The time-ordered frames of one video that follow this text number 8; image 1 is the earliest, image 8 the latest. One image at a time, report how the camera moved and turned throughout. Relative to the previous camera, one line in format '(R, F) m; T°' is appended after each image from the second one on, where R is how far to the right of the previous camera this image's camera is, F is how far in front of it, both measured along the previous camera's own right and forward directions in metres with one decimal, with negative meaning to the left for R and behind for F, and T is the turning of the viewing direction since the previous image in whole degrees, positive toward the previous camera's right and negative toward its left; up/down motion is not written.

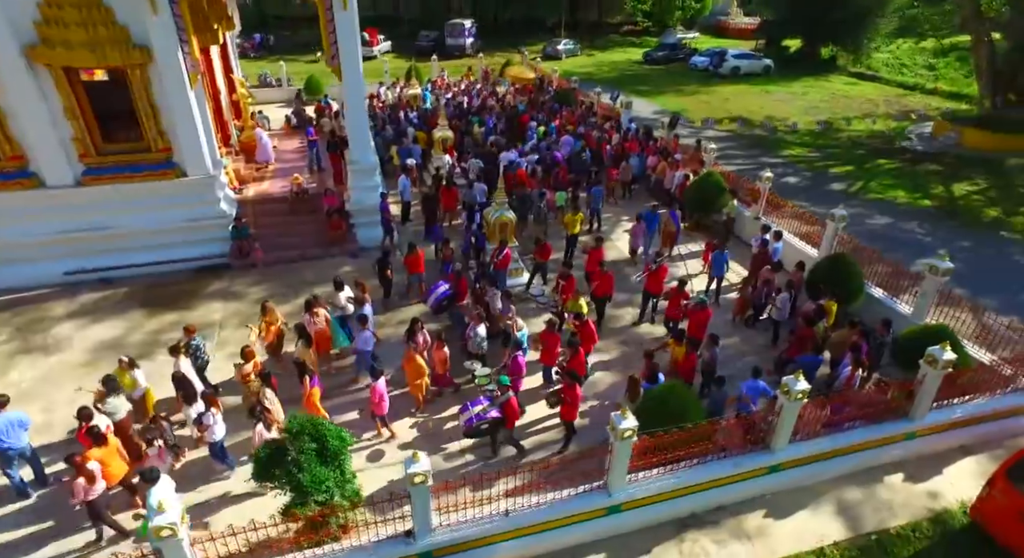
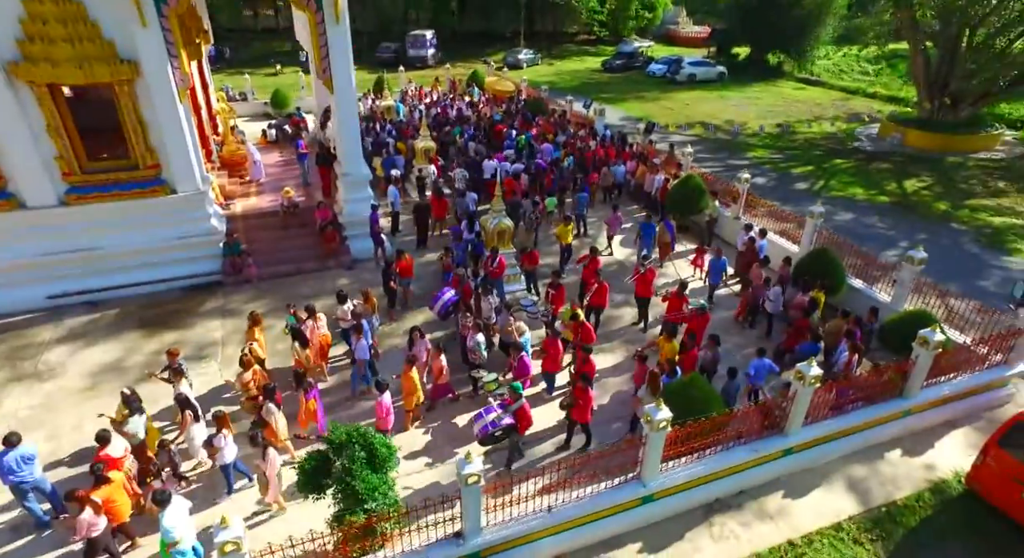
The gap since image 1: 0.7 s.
(-0.7, -0.1) m; +4°
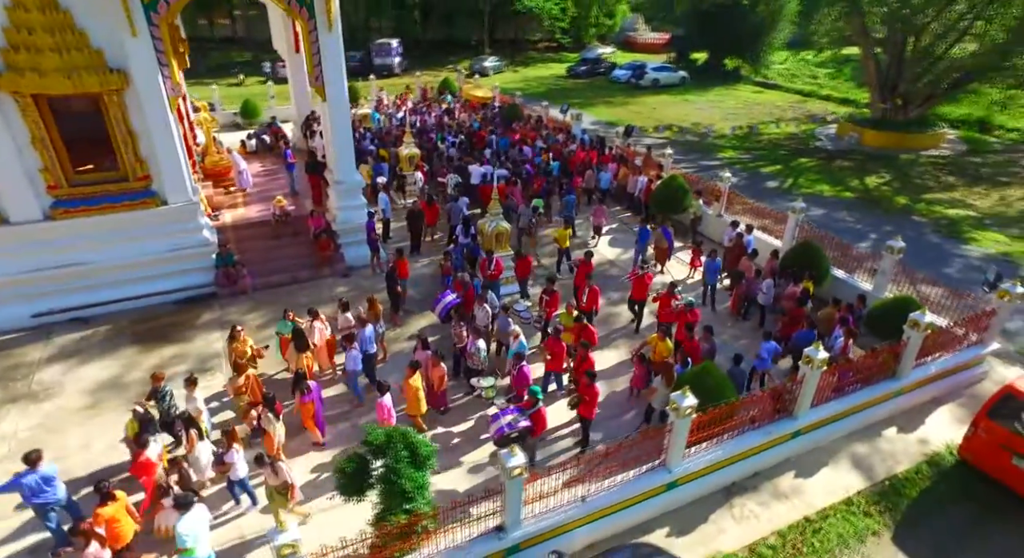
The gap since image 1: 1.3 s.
(-0.6, -0.1) m; +4°
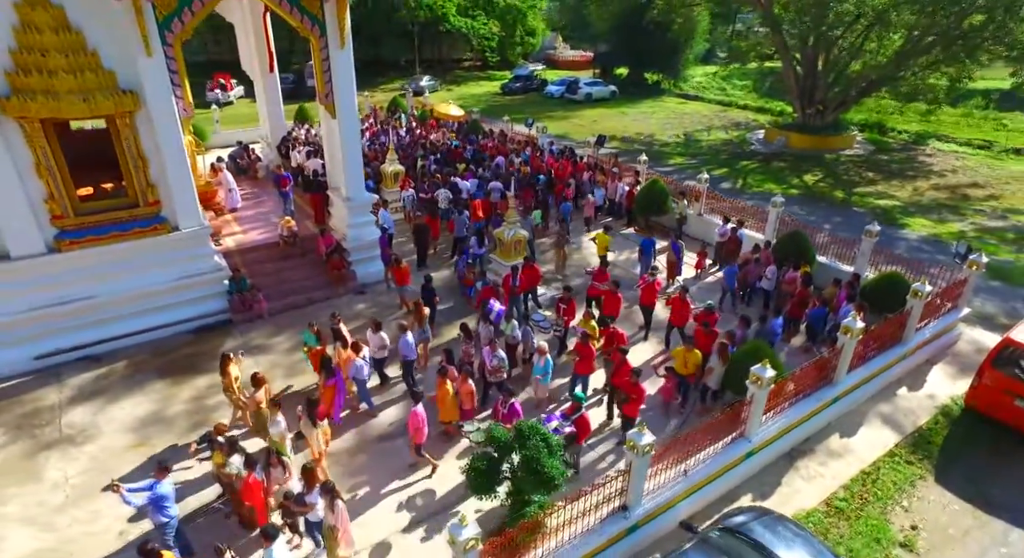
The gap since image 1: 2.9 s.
(-1.7, -0.2) m; +8°
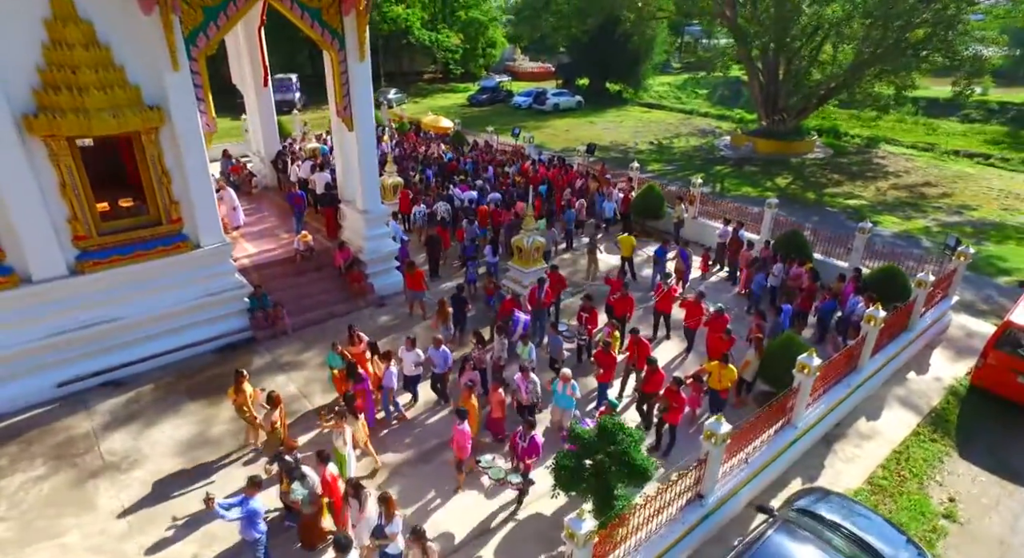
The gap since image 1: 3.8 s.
(-1.1, -0.1) m; +4°
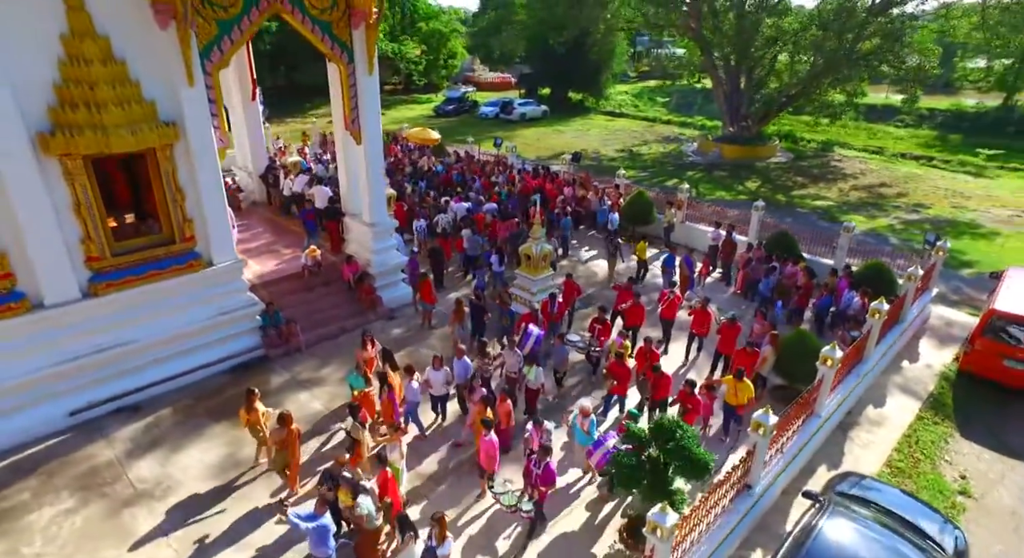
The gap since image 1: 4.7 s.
(-0.9, -0.1) m; +4°
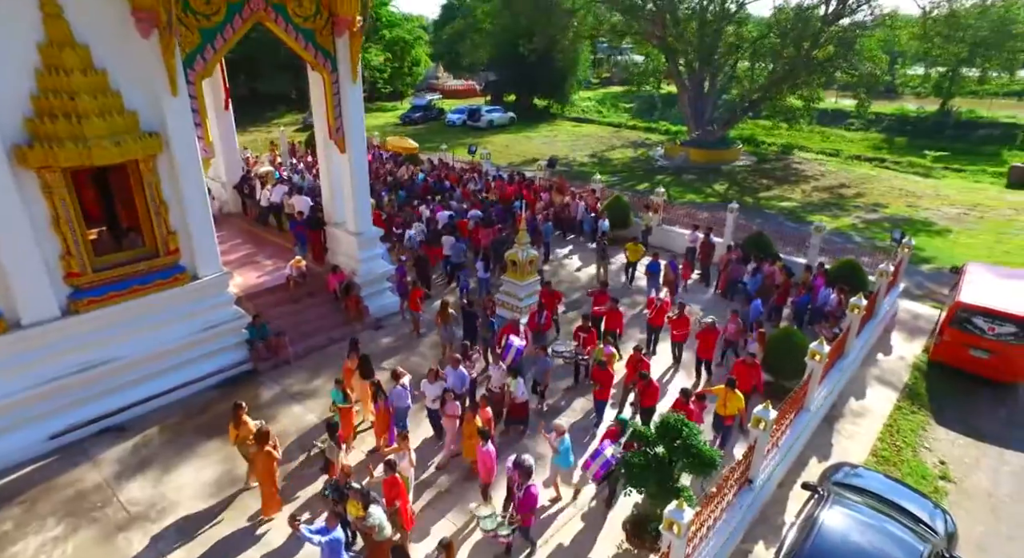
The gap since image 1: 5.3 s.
(-0.4, 0.0) m; +3°
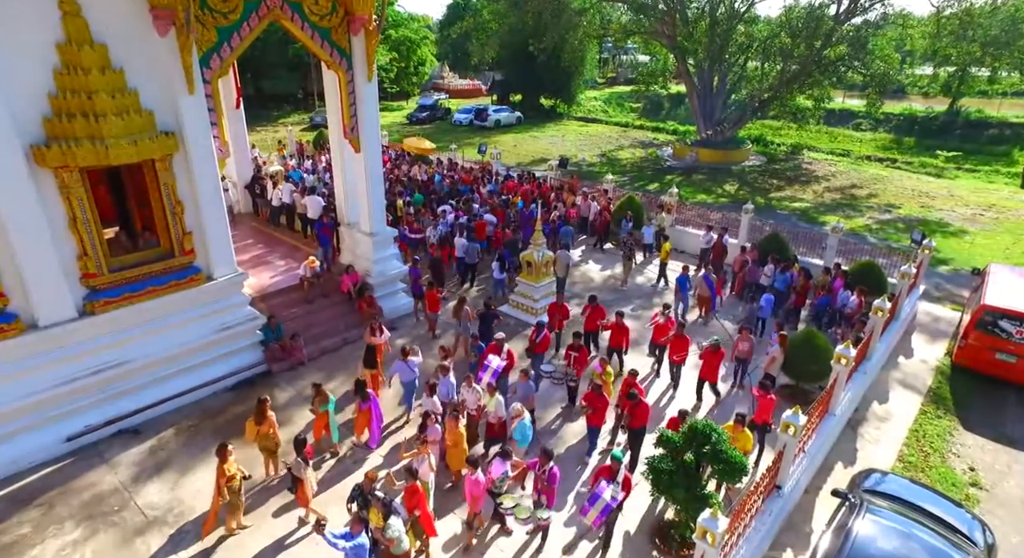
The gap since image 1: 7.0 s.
(-0.2, +0.1) m; 0°
